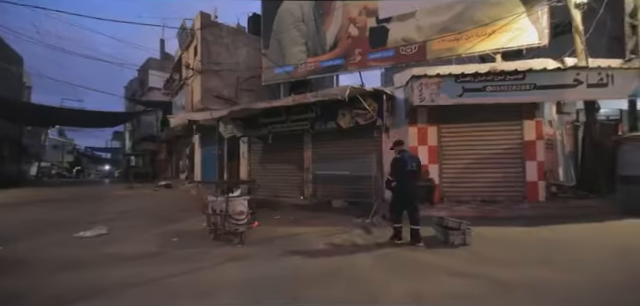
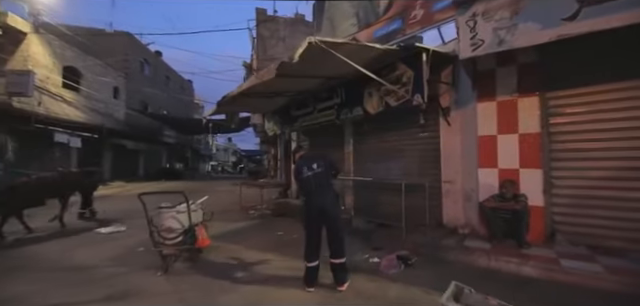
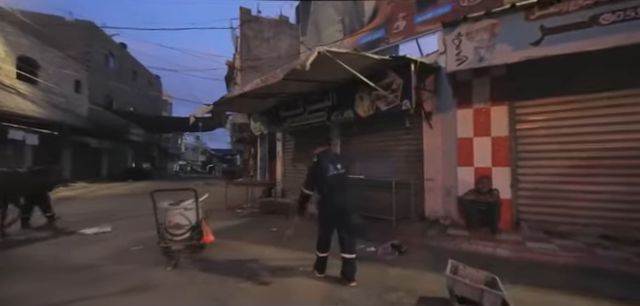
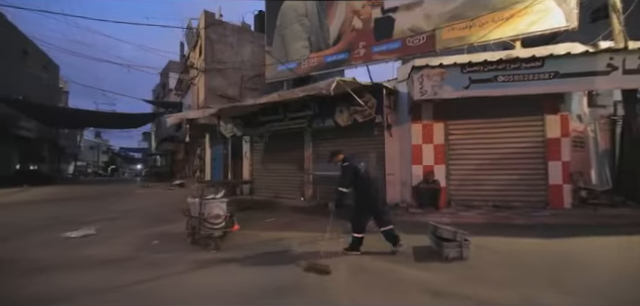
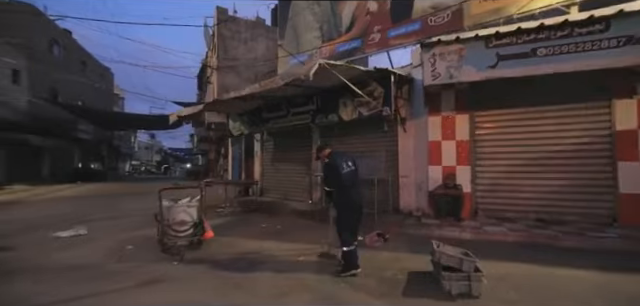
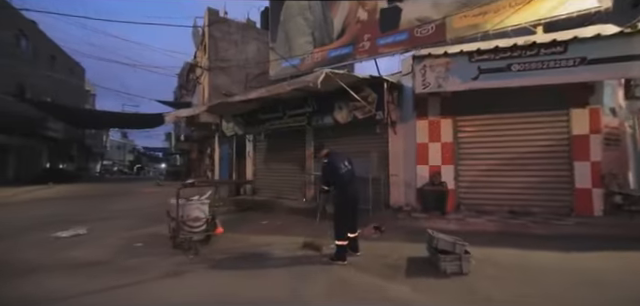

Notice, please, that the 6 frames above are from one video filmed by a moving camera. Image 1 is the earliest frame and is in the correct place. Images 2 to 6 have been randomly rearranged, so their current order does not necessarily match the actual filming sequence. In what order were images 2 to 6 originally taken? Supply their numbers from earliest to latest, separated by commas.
4, 6, 5, 3, 2
